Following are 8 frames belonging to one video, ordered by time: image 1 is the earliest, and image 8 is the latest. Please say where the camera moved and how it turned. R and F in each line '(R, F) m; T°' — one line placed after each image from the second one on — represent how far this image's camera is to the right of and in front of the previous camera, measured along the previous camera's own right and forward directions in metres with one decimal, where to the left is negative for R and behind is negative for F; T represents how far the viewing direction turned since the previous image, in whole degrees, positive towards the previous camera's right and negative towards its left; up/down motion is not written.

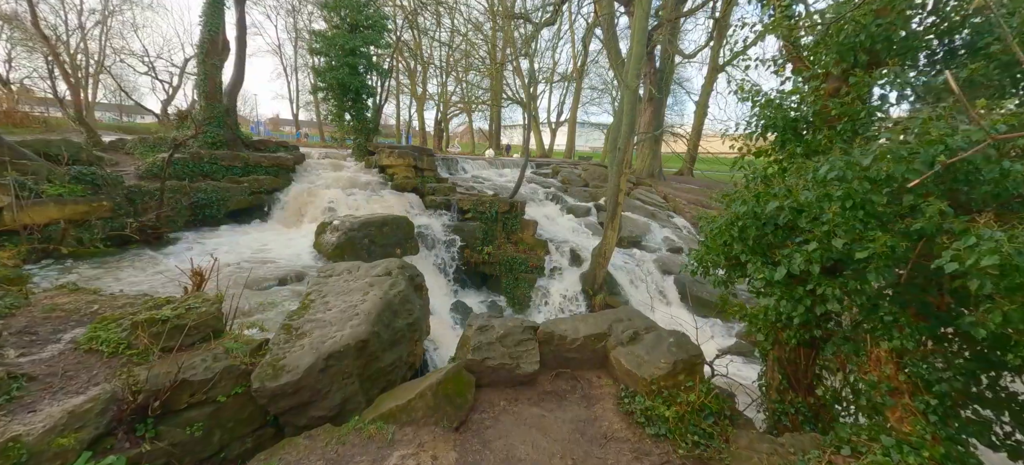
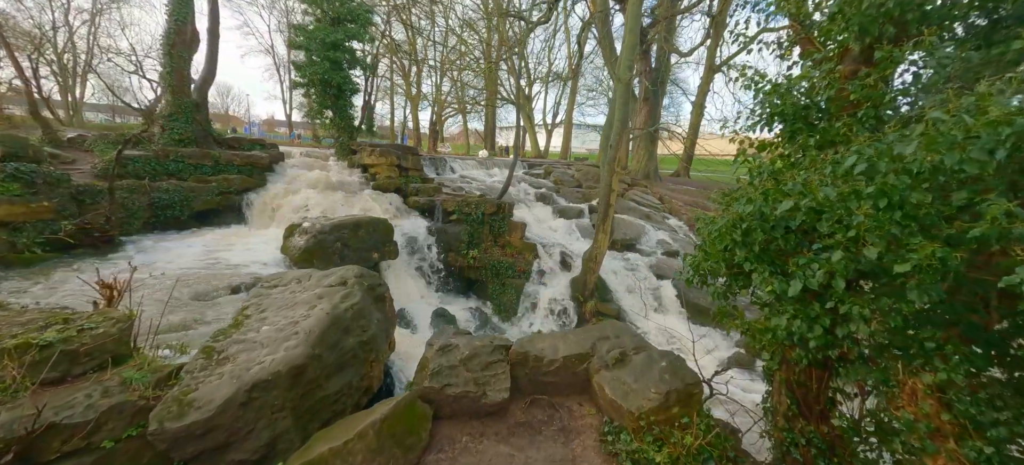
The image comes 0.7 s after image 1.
(+0.2, +0.5) m; 0°
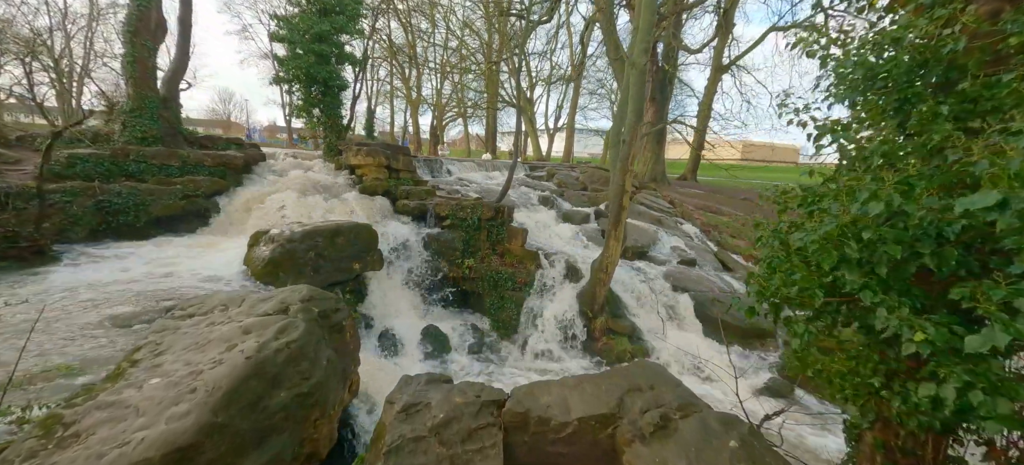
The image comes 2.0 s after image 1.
(0.0, +0.9) m; 0°
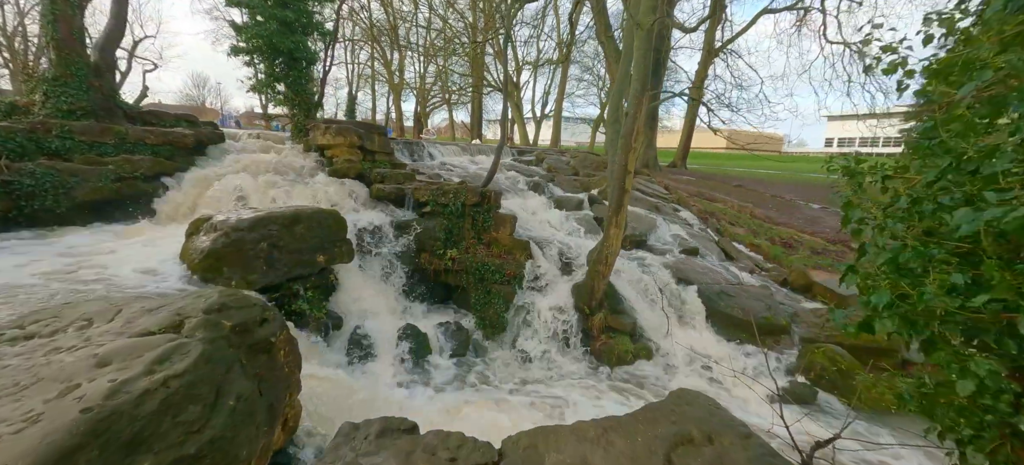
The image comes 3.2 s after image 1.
(0.0, +0.8) m; +2°
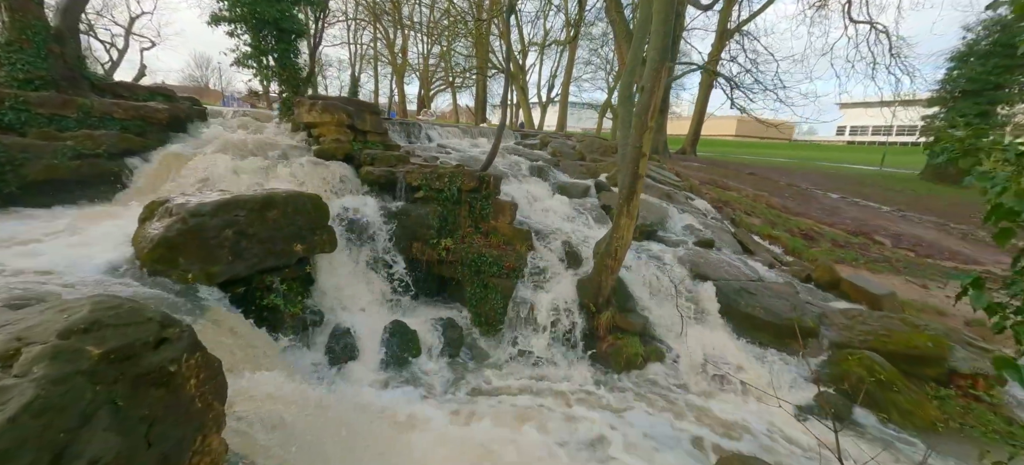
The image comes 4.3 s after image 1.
(+0.1, +0.6) m; -1°
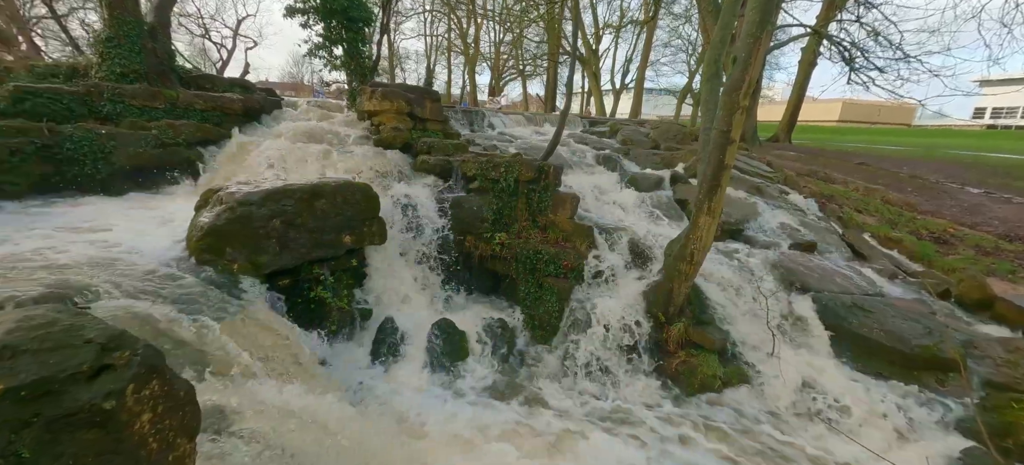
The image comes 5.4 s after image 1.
(+0.1, +0.6) m; -9°
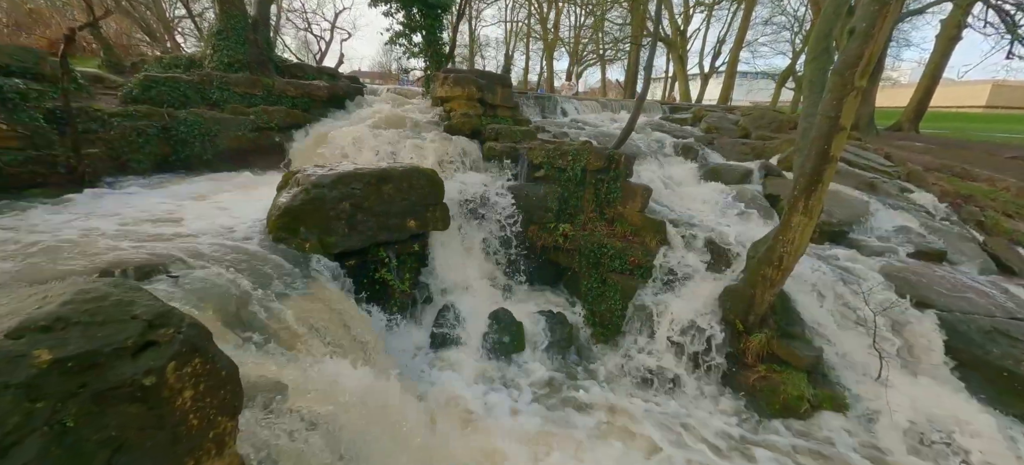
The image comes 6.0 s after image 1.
(+0.1, +0.2) m; -10°
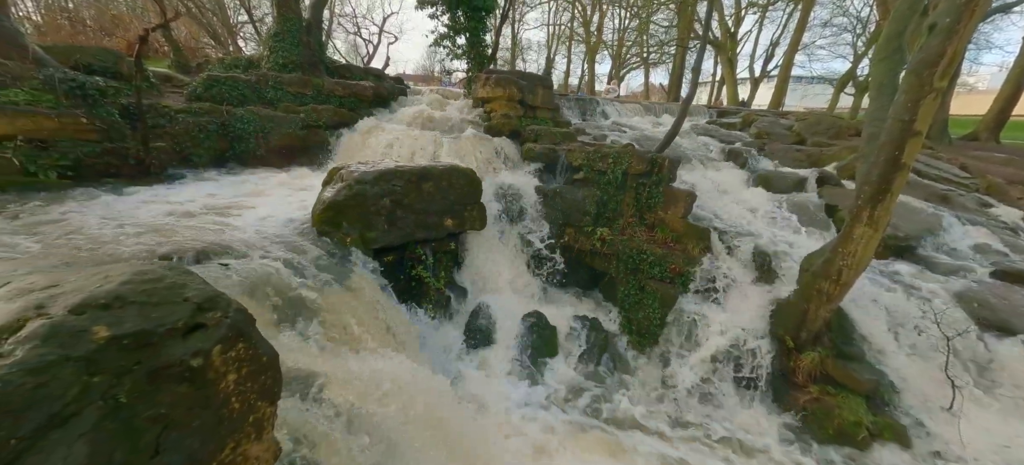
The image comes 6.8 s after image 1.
(0.0, +0.1) m; -5°
